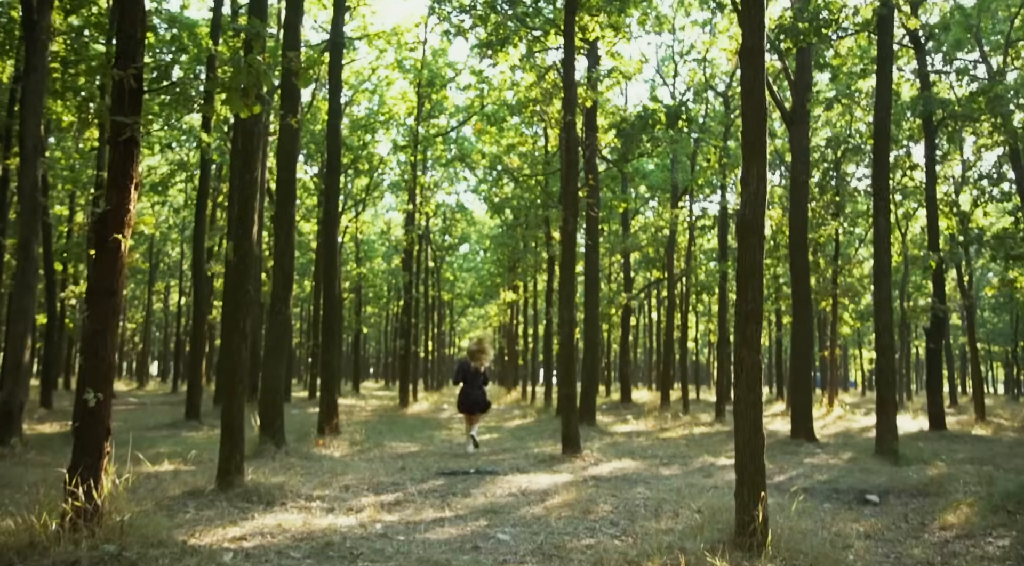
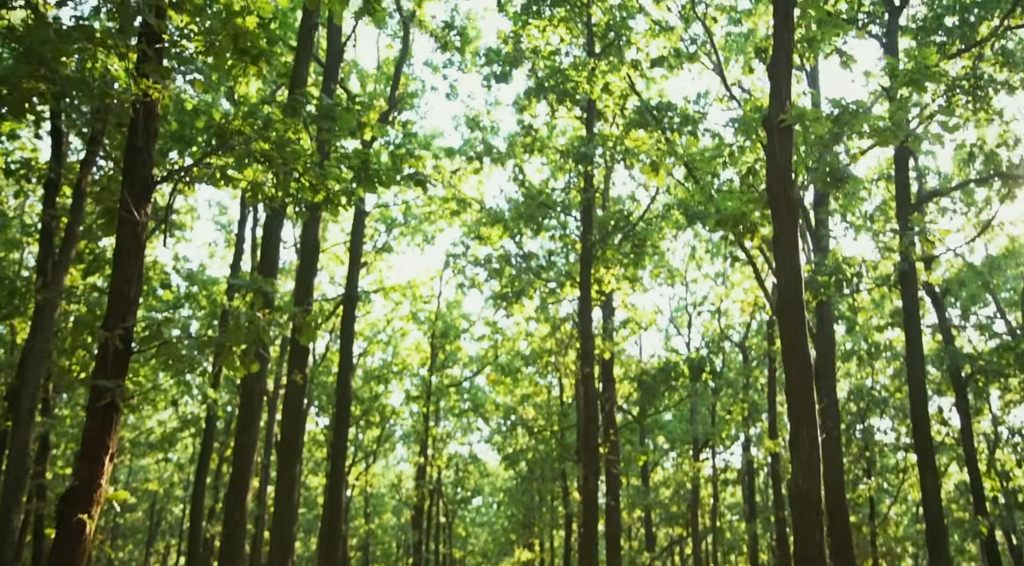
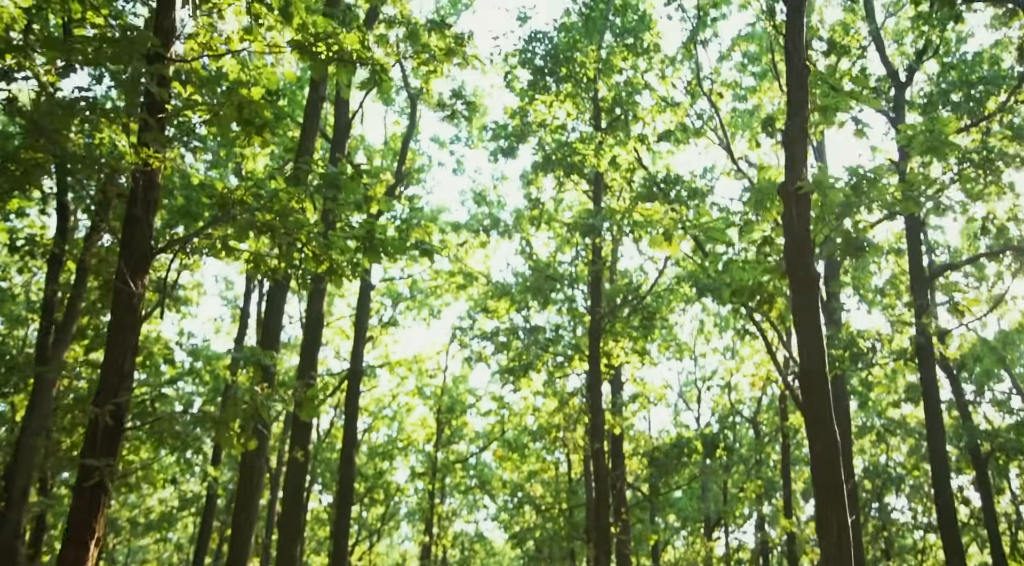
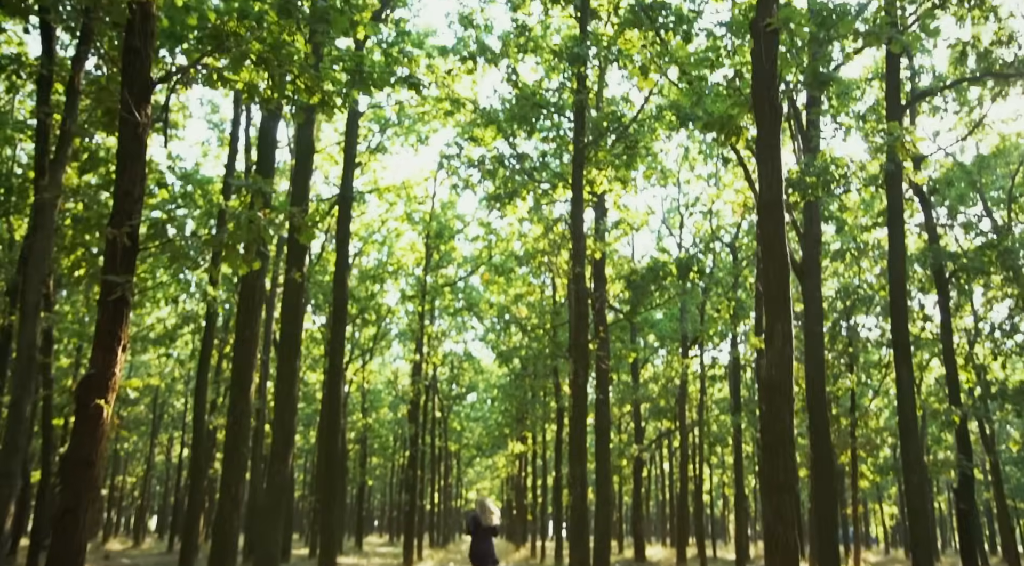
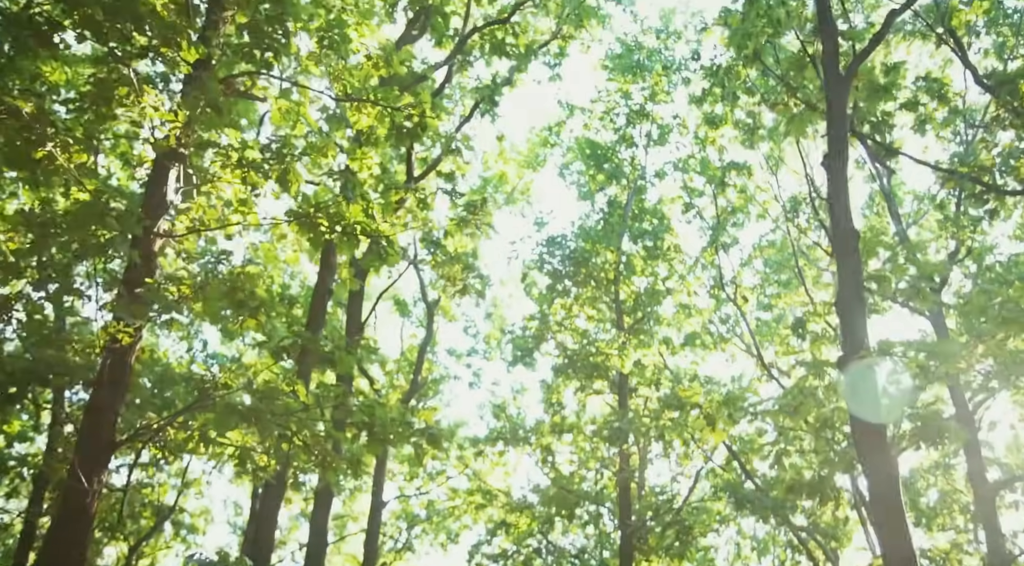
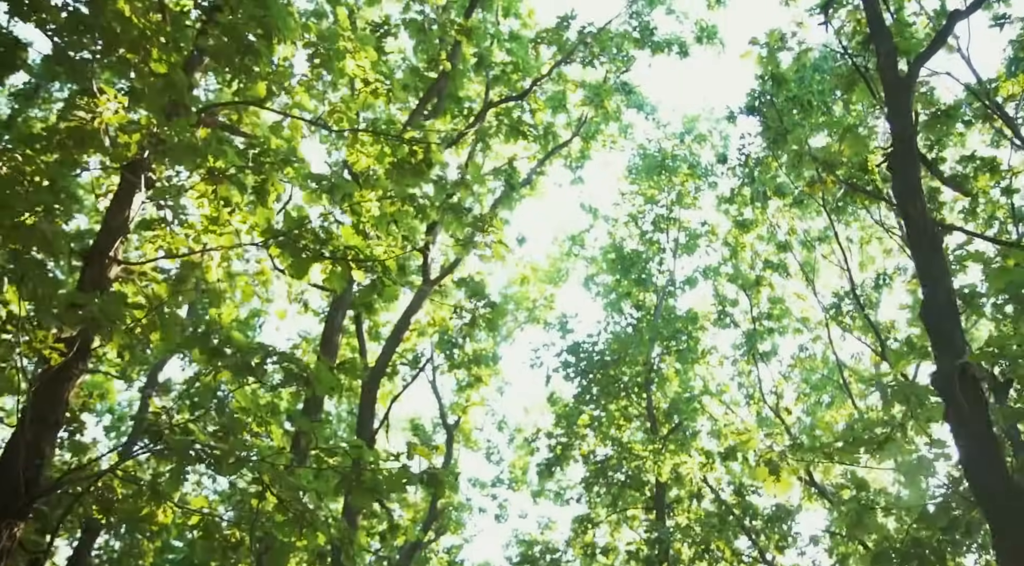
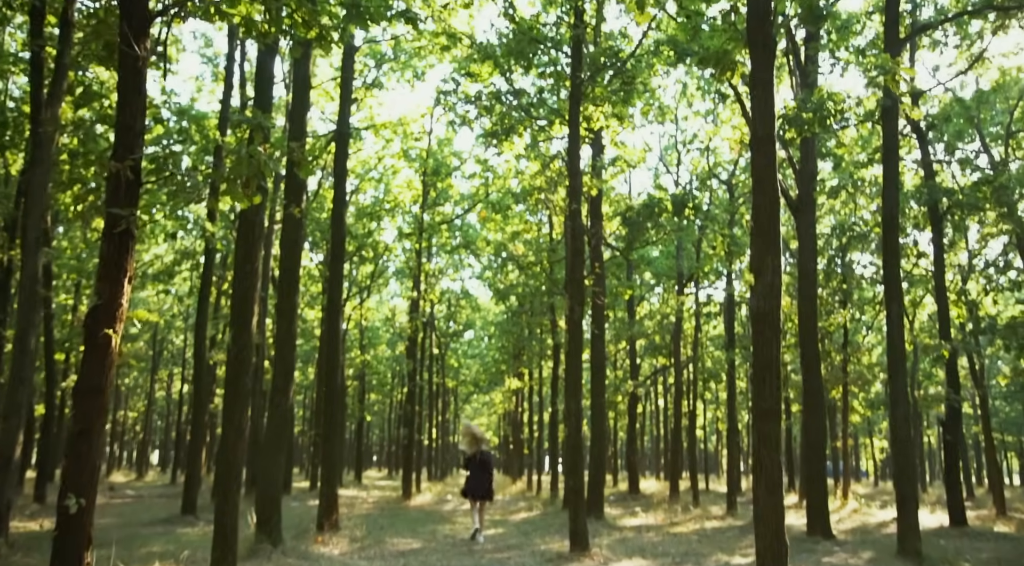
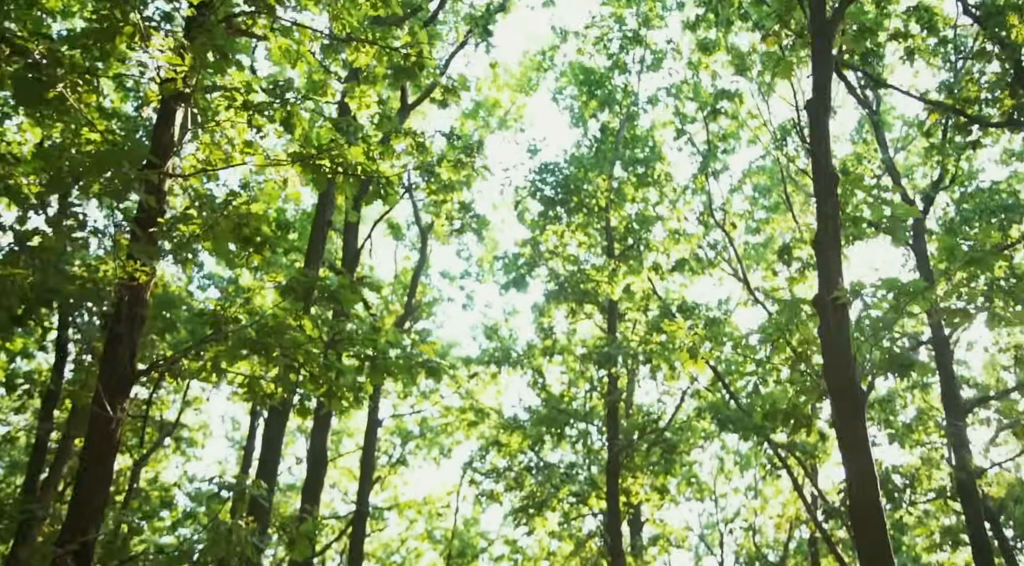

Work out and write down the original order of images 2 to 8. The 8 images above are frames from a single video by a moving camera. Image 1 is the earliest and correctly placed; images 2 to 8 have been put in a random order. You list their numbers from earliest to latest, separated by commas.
7, 4, 2, 3, 8, 5, 6
